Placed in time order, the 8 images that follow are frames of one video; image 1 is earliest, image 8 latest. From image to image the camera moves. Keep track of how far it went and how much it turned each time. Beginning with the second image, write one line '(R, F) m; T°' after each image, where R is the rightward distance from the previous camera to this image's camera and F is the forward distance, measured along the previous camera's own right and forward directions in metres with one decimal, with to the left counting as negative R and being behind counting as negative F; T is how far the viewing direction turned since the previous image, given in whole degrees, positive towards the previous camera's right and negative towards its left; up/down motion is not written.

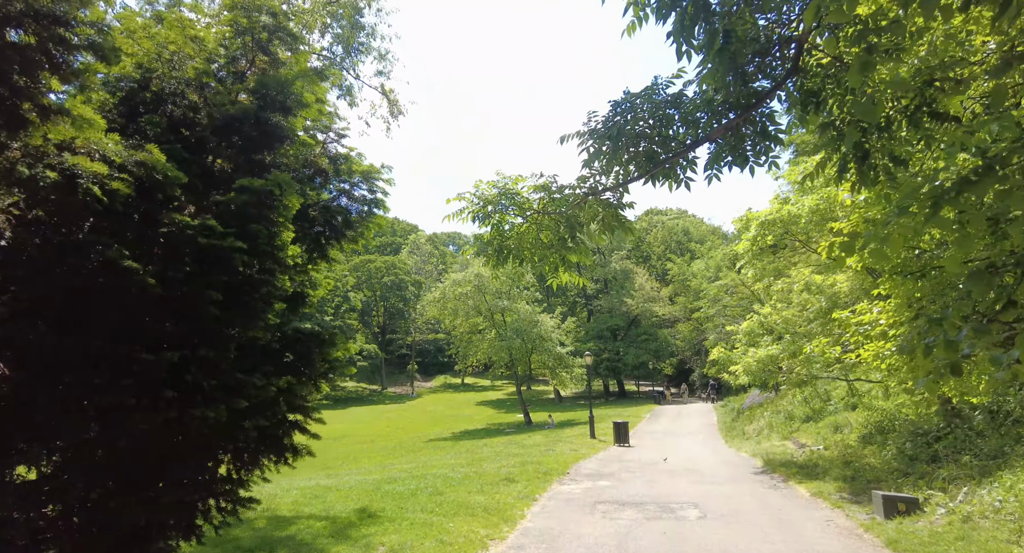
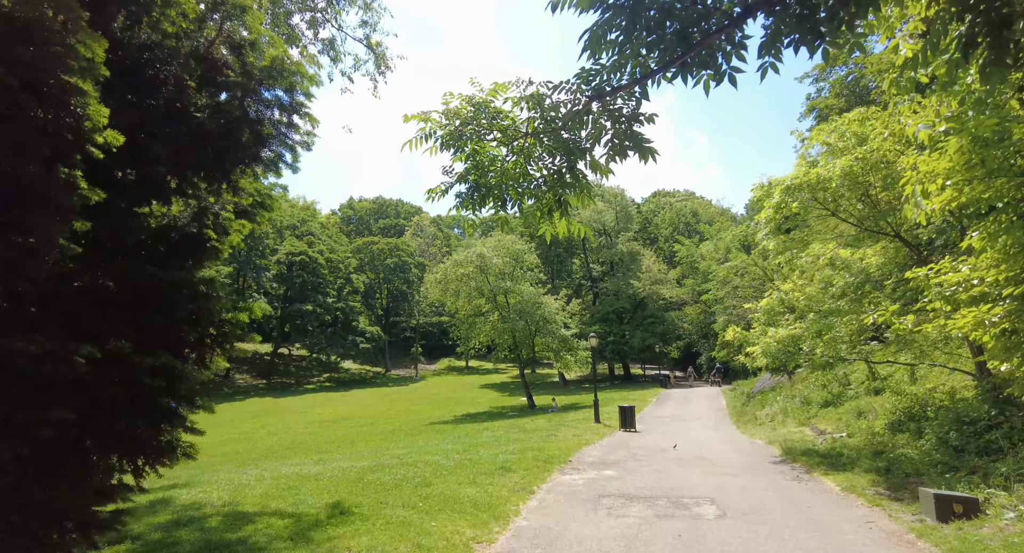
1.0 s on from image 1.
(+0.2, +1.0) m; -1°
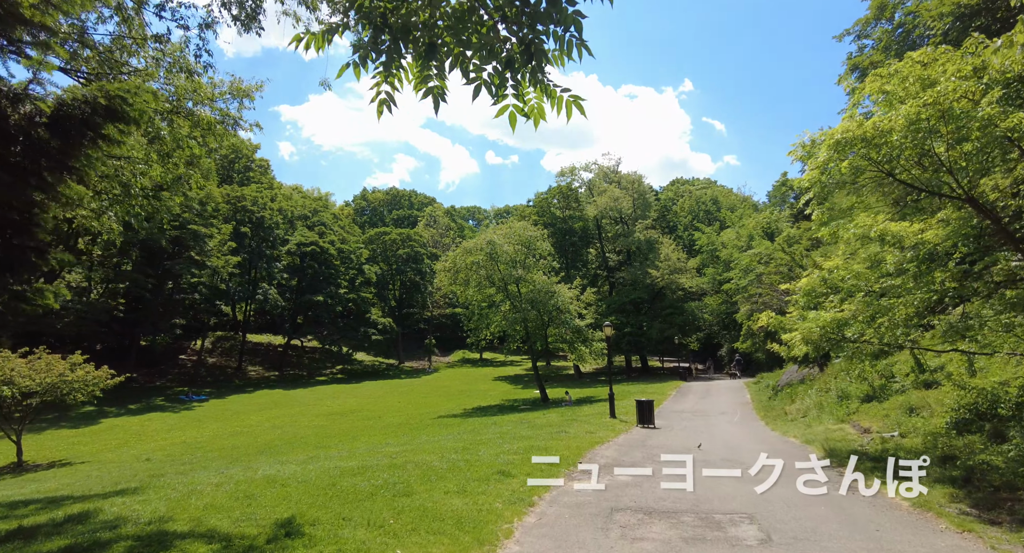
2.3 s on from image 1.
(+0.3, +1.5) m; -2°
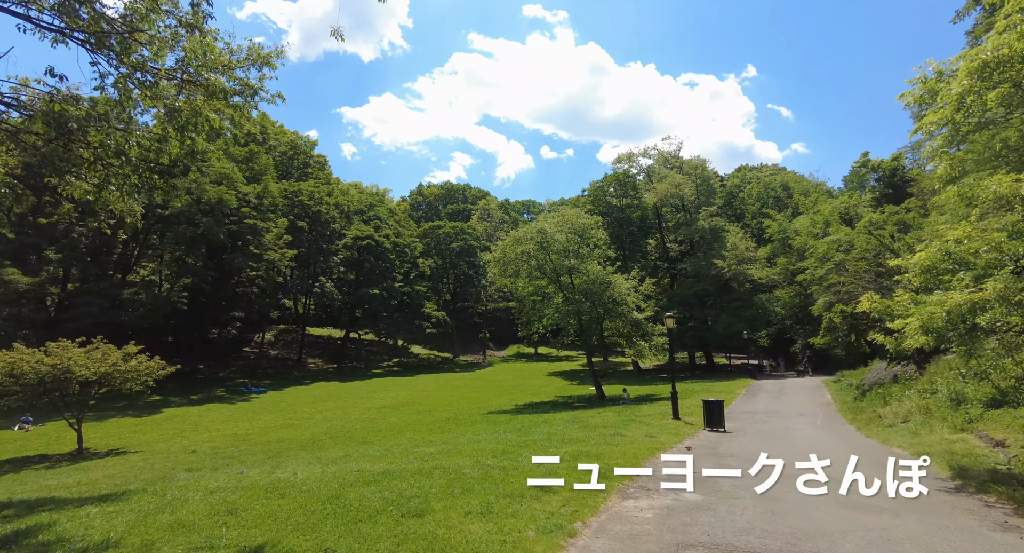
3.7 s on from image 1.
(+0.2, +1.6) m; -6°
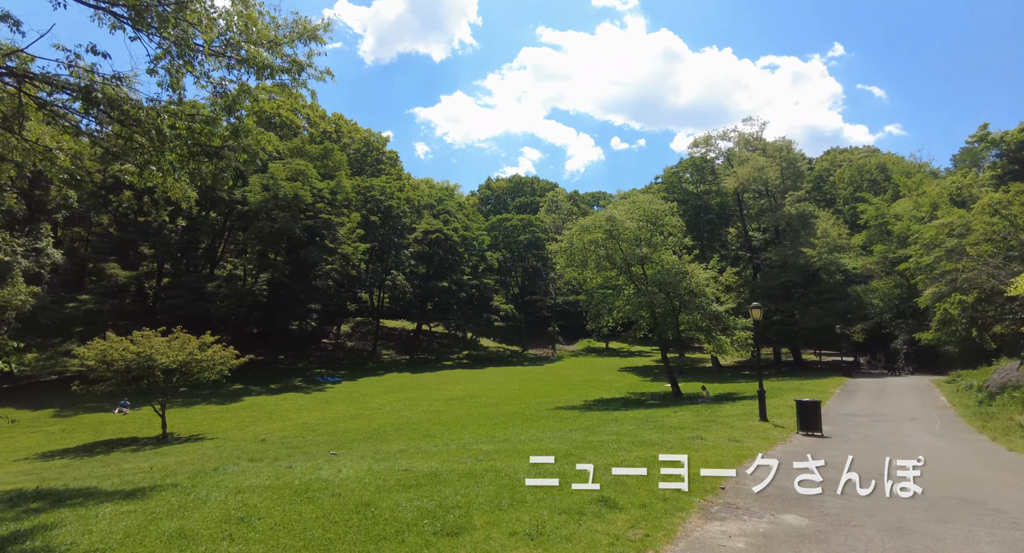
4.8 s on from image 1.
(+0.2, +1.2) m; -7°
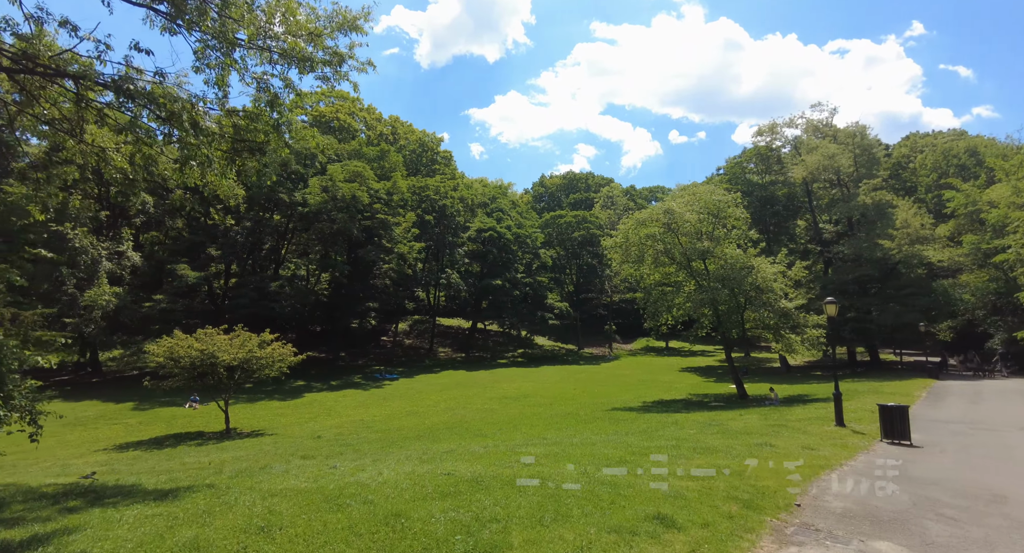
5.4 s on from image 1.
(+0.1, +0.6) m; -6°
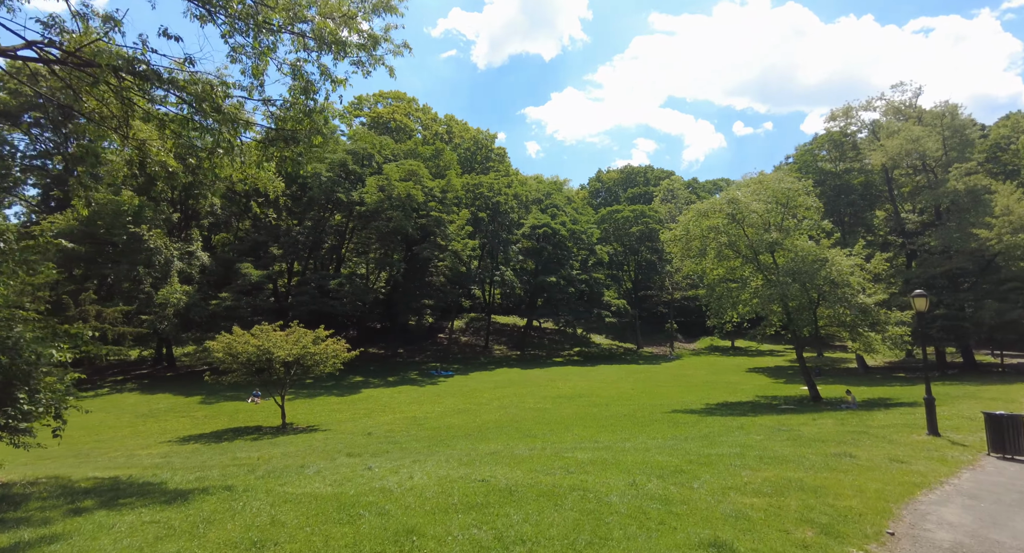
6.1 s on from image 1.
(+0.3, +0.8) m; -6°
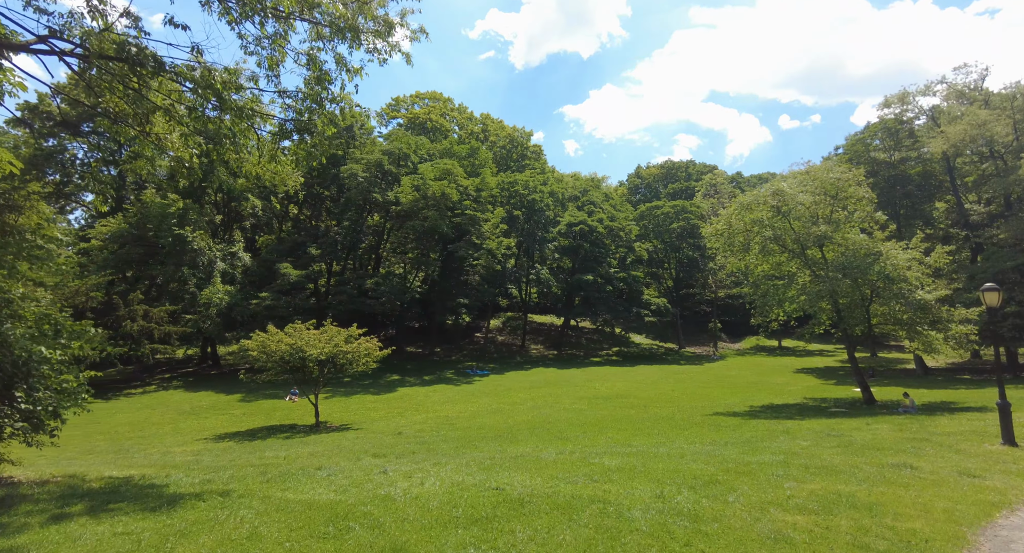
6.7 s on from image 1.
(+0.3, +0.7) m; -4°
